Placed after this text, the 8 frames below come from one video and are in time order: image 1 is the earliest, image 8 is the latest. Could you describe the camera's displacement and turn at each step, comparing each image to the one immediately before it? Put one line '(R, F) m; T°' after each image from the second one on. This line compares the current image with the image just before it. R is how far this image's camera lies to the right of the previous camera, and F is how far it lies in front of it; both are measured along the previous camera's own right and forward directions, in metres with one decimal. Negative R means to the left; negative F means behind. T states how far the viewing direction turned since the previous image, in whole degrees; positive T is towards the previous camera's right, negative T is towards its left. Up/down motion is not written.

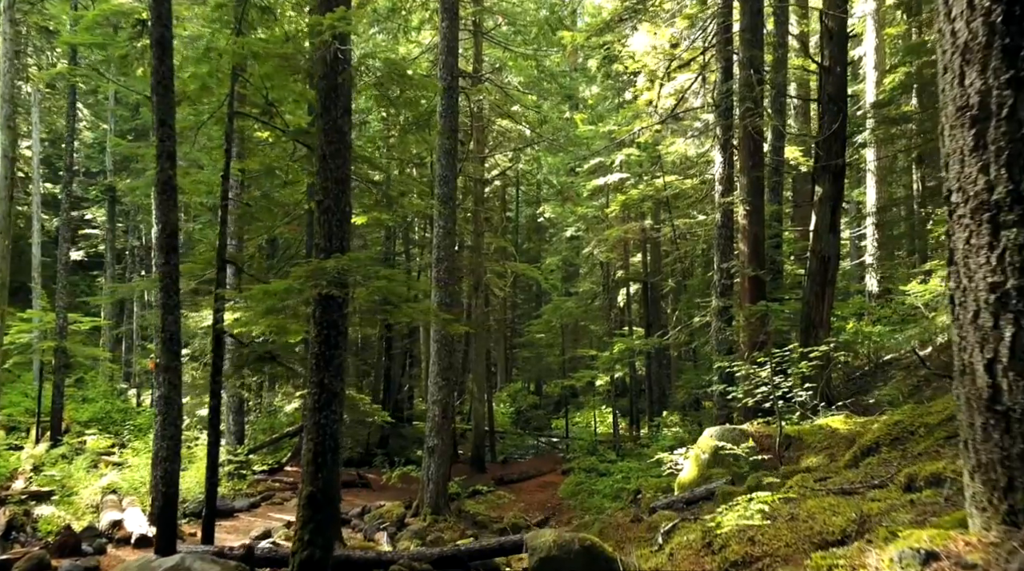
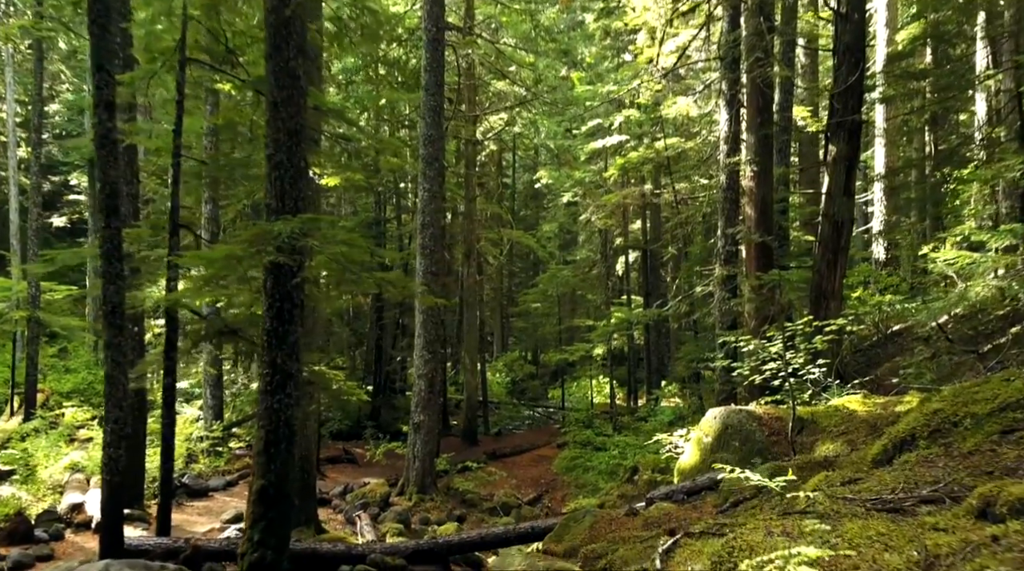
(+0.2, +1.1) m; 0°
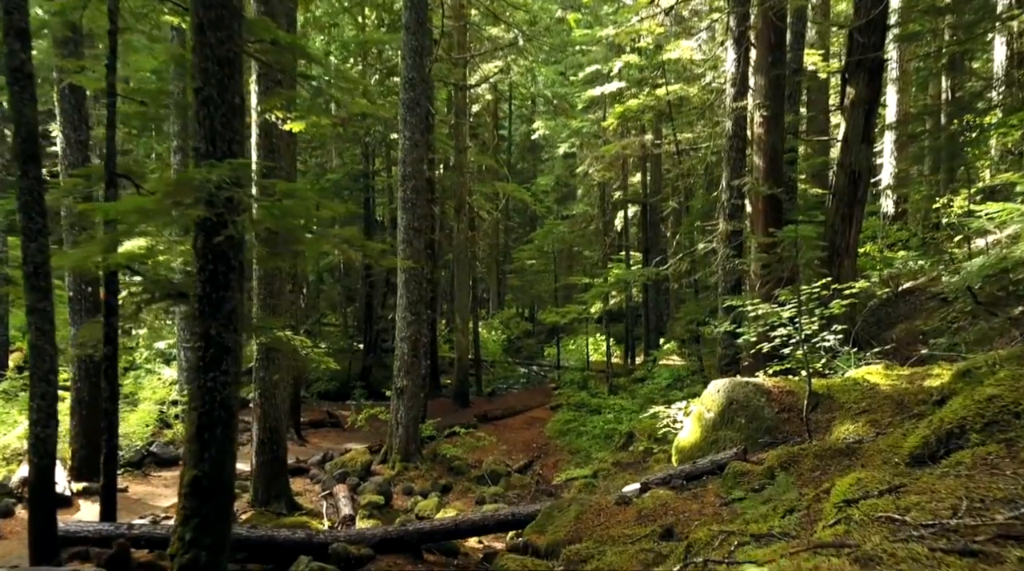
(+0.2, +1.1) m; 0°
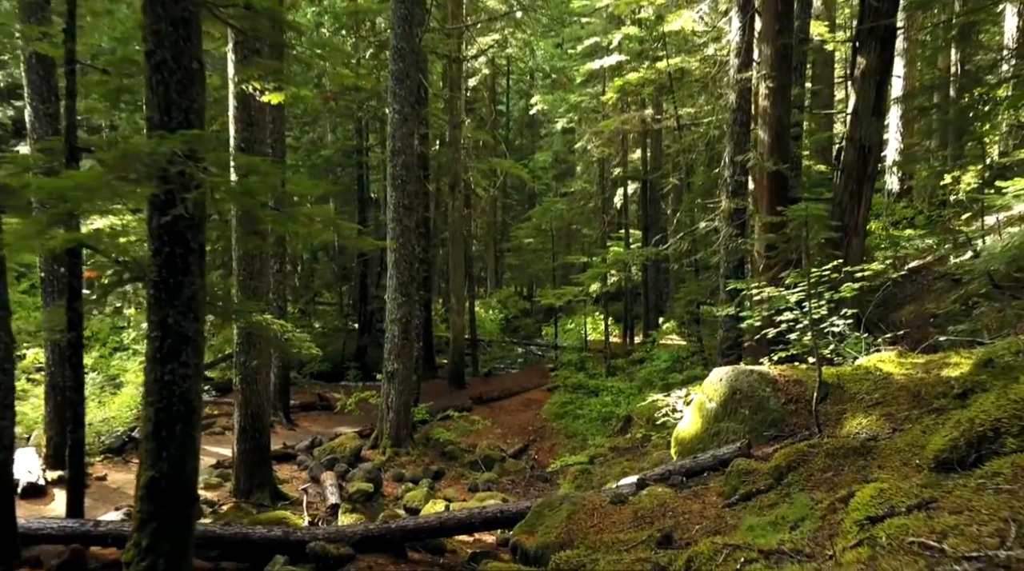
(+0.1, +0.6) m; 0°
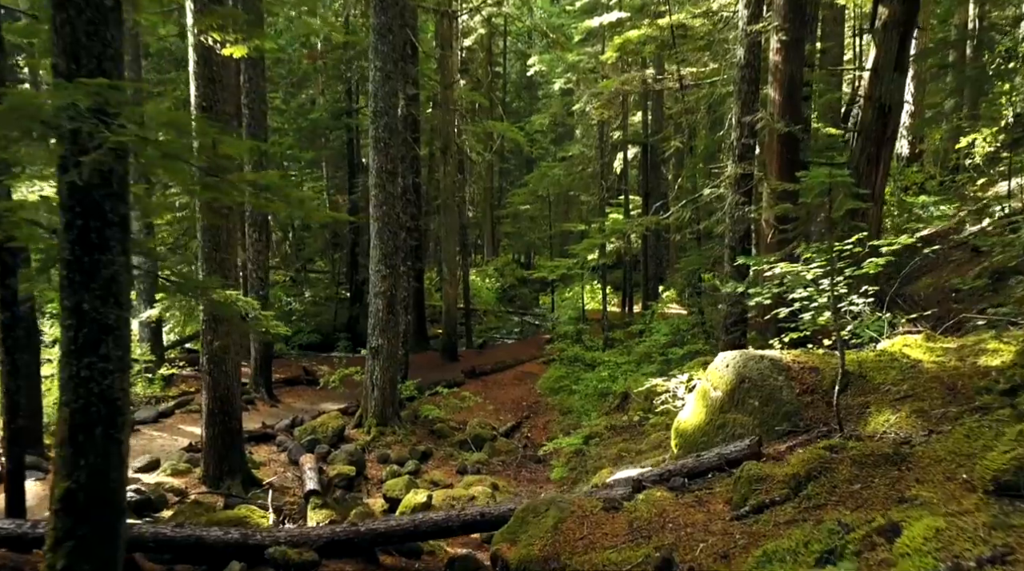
(+0.1, +0.9) m; 0°
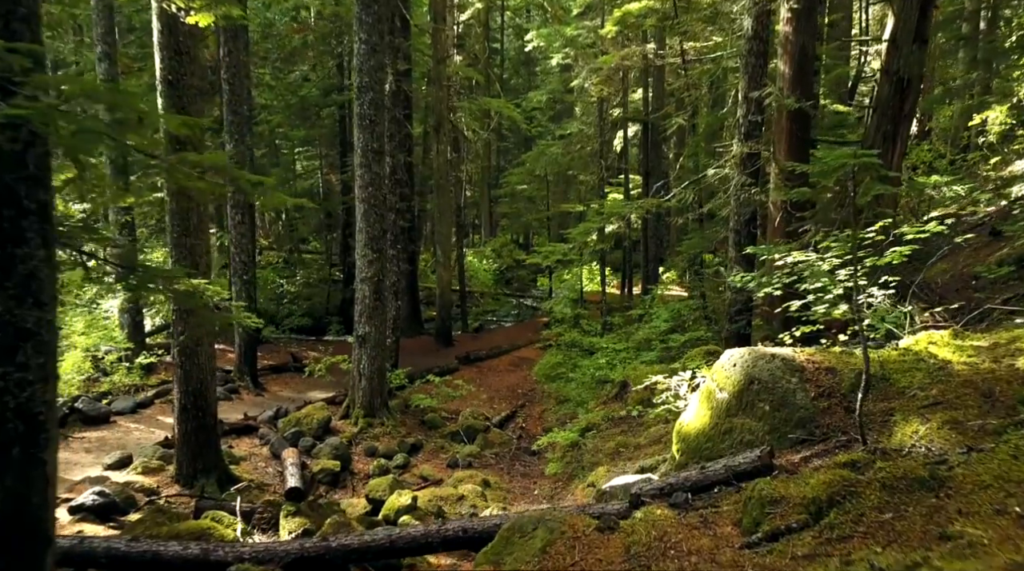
(+0.1, +0.7) m; 0°
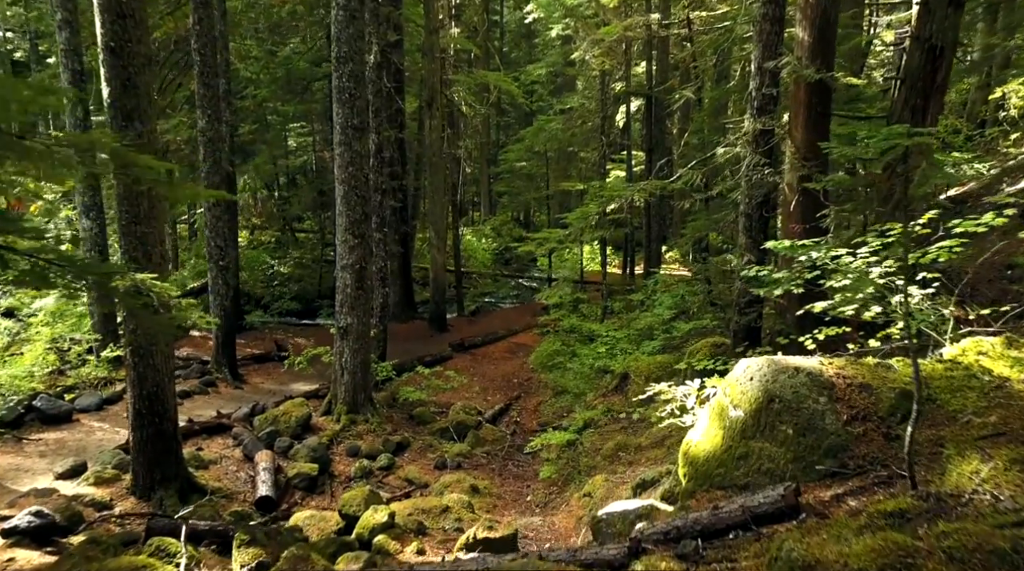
(+0.1, +1.0) m; 0°
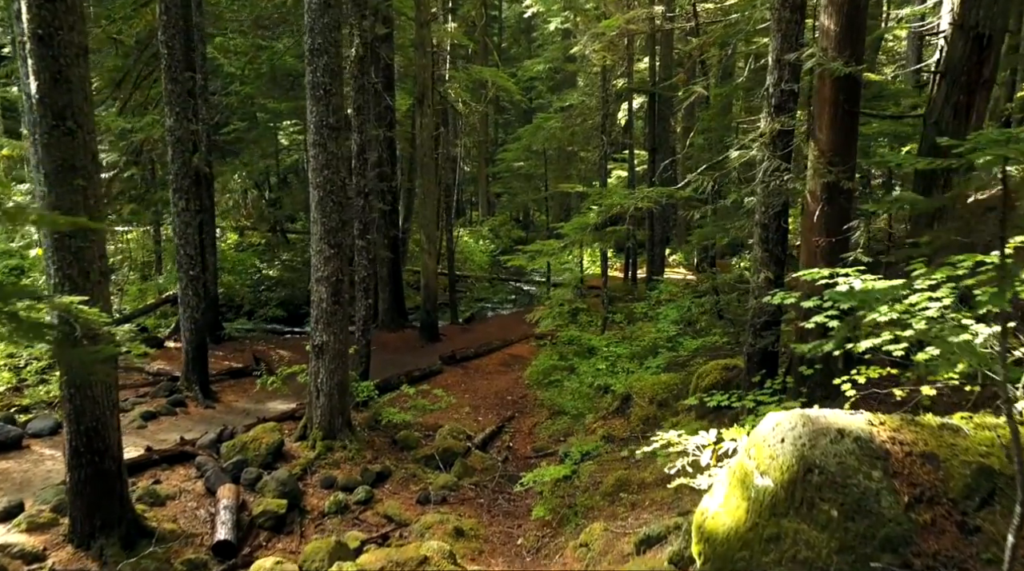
(+0.1, +1.1) m; 0°
